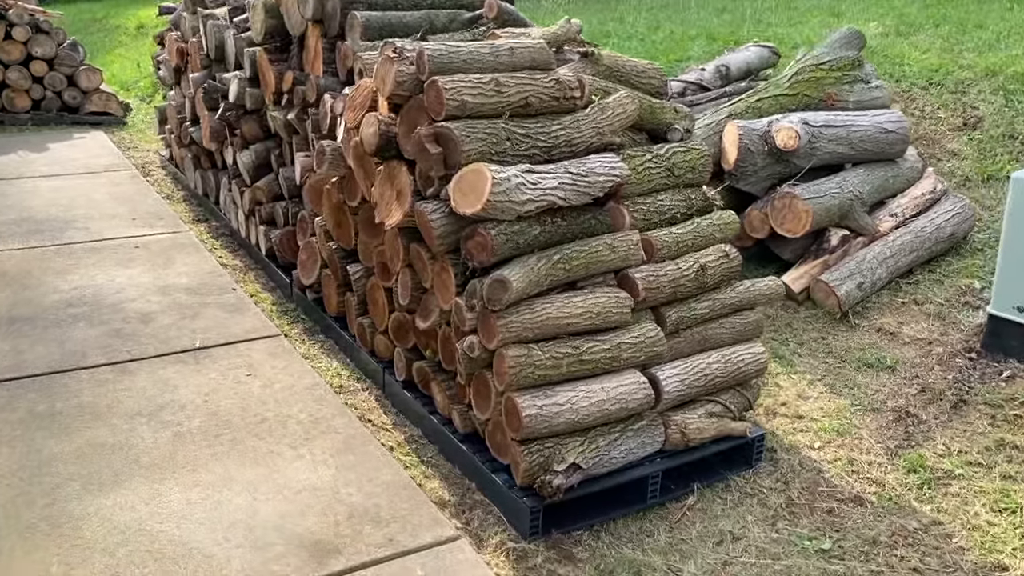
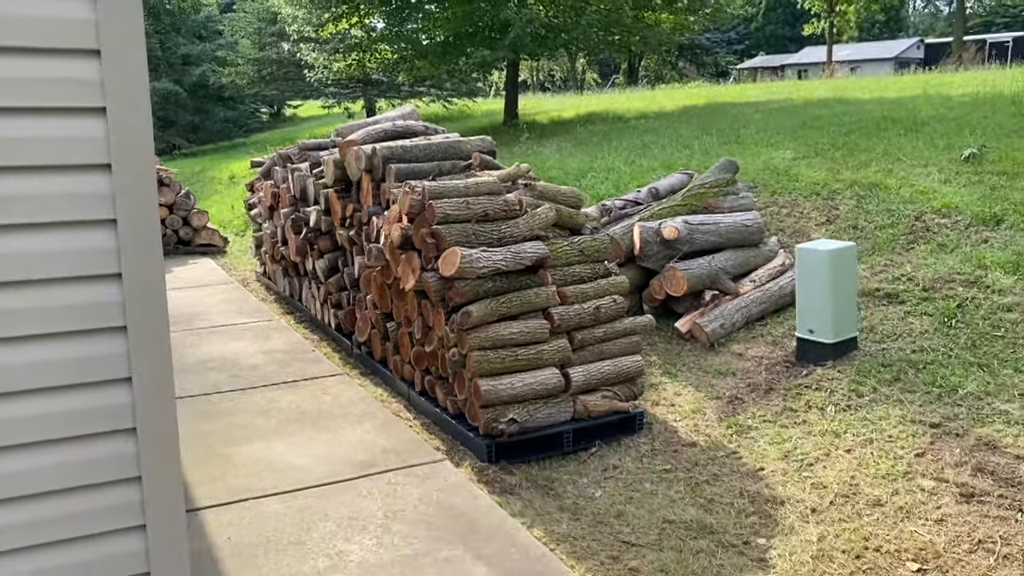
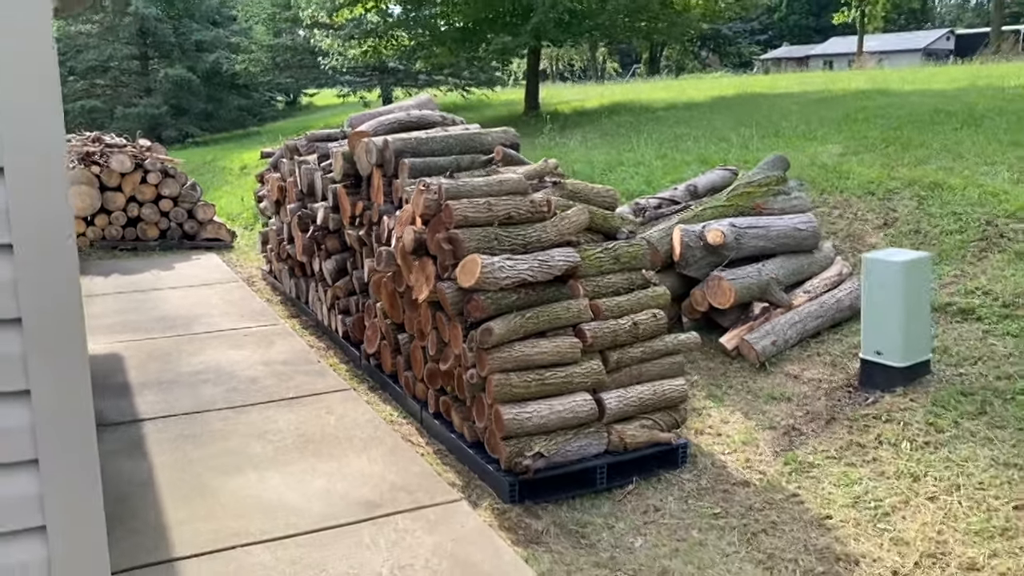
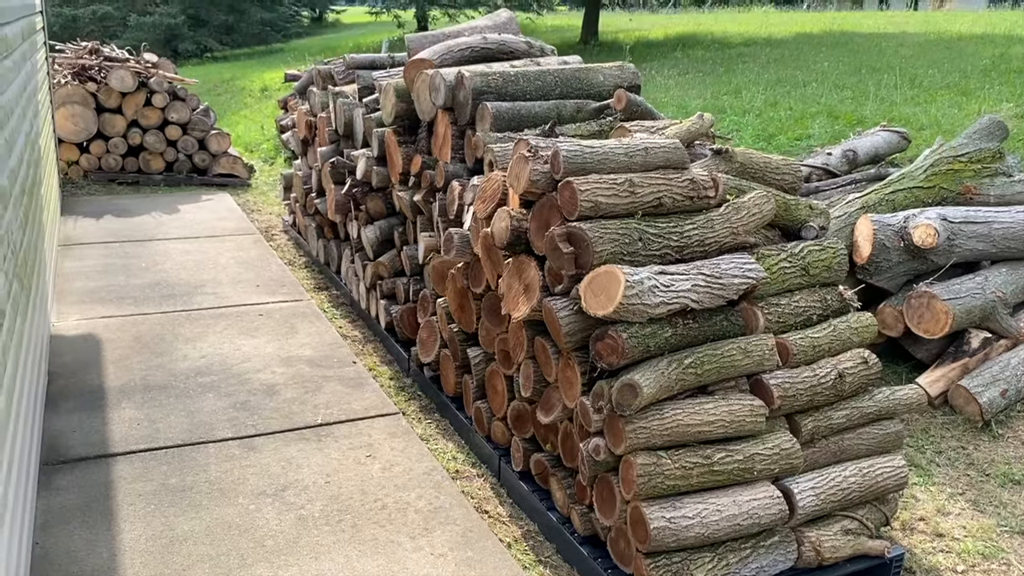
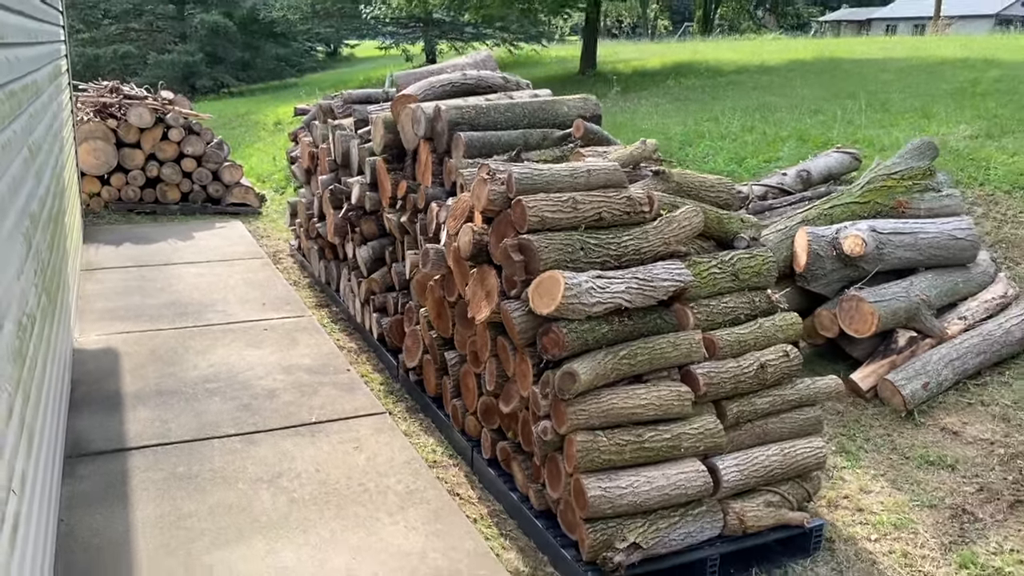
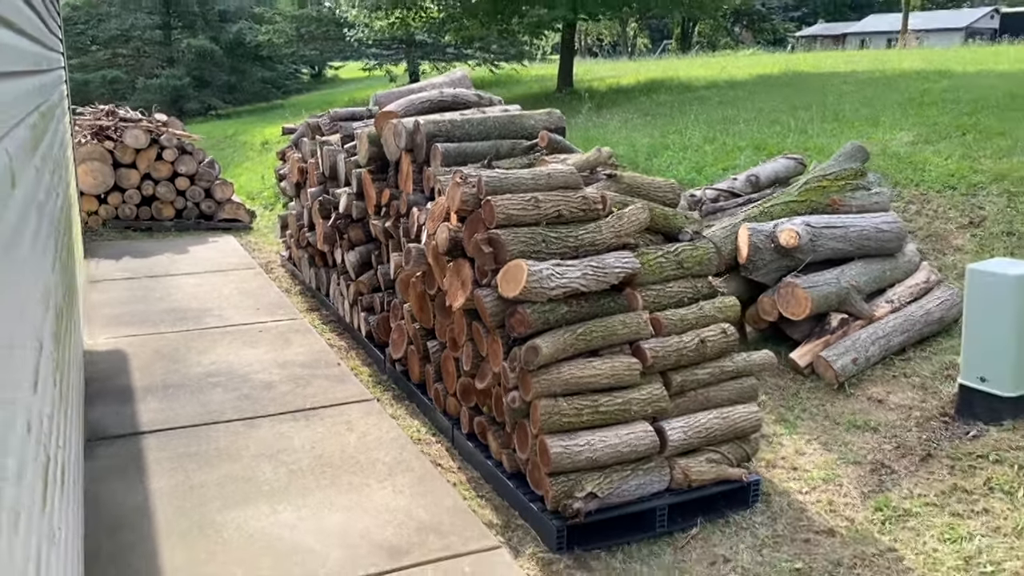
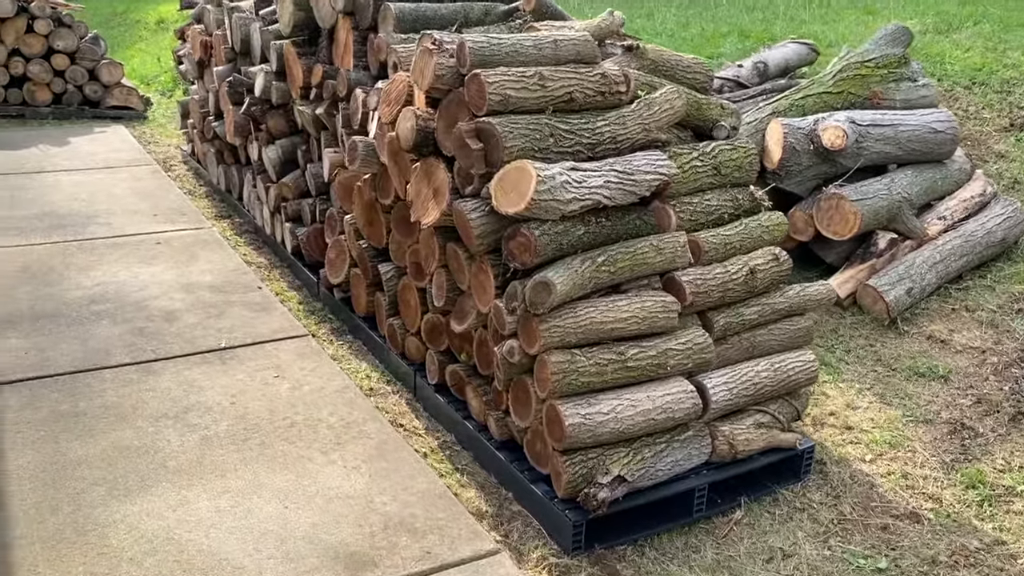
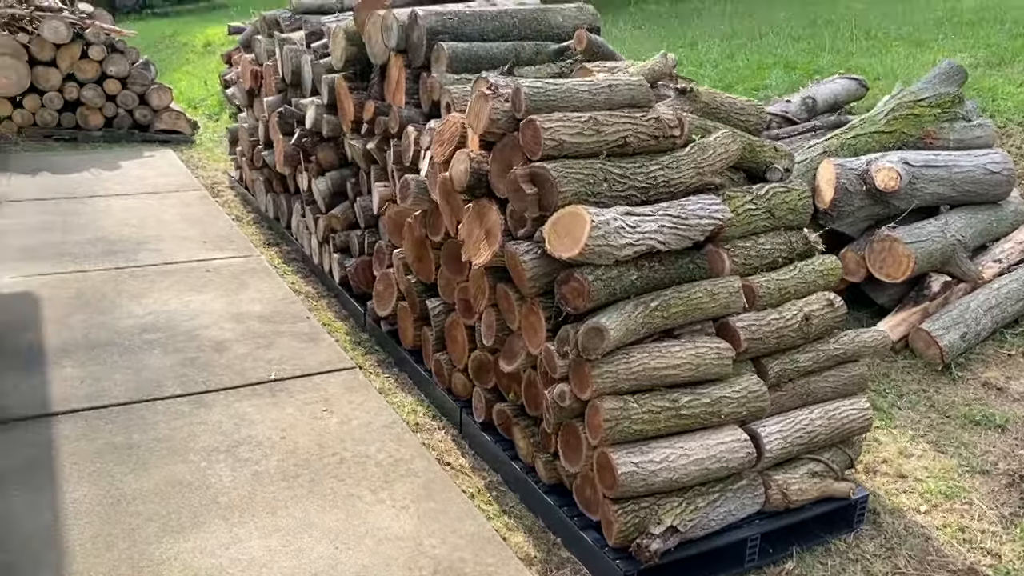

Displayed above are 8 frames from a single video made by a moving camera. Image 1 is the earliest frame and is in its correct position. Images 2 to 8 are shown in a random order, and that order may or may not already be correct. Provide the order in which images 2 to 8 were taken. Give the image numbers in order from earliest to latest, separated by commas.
7, 8, 4, 5, 6, 3, 2
